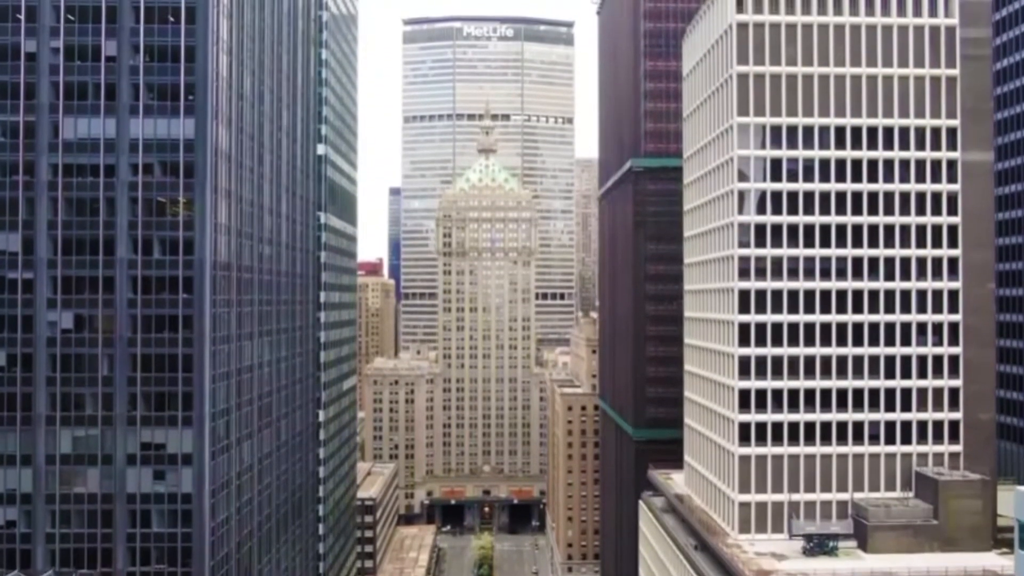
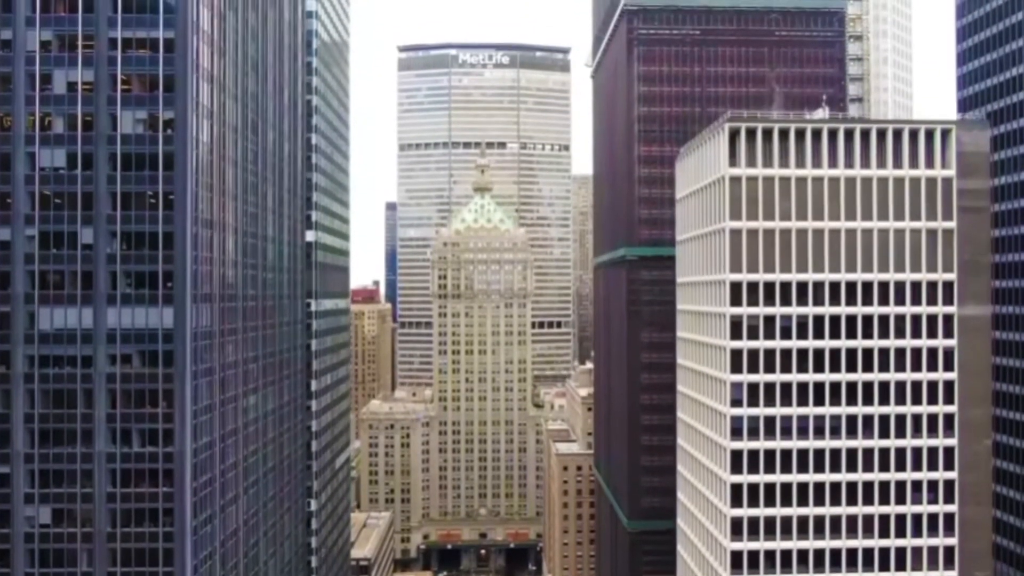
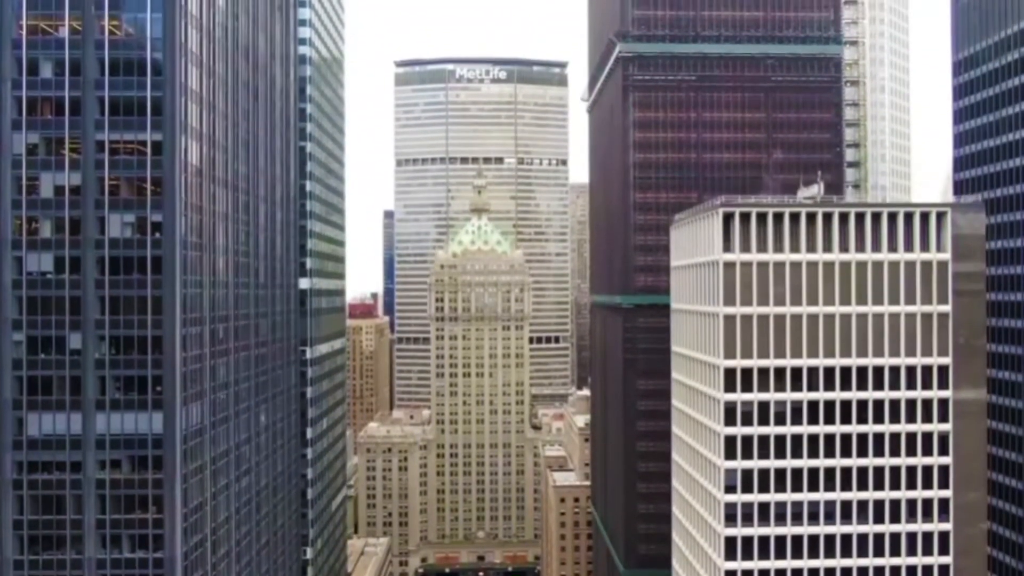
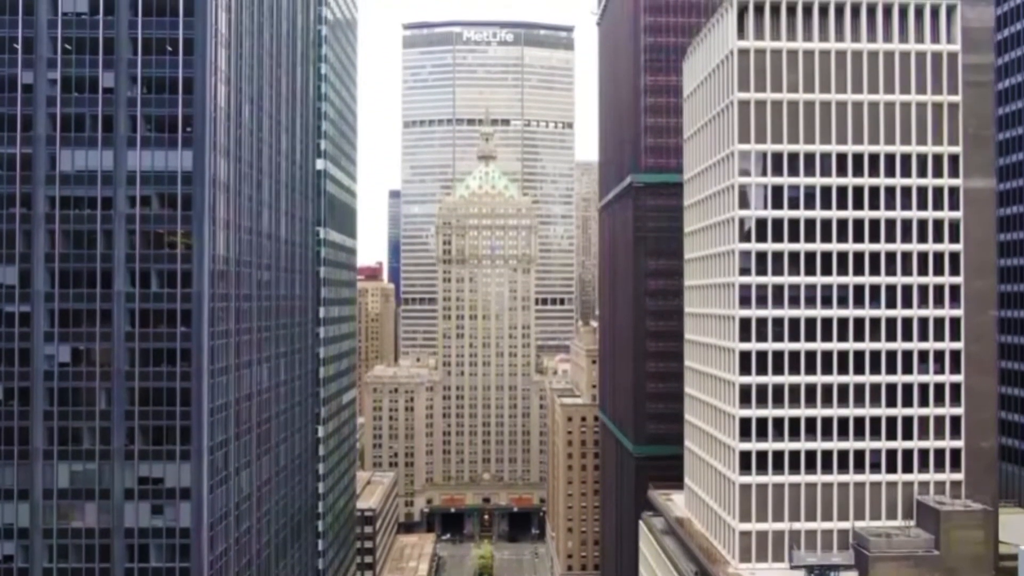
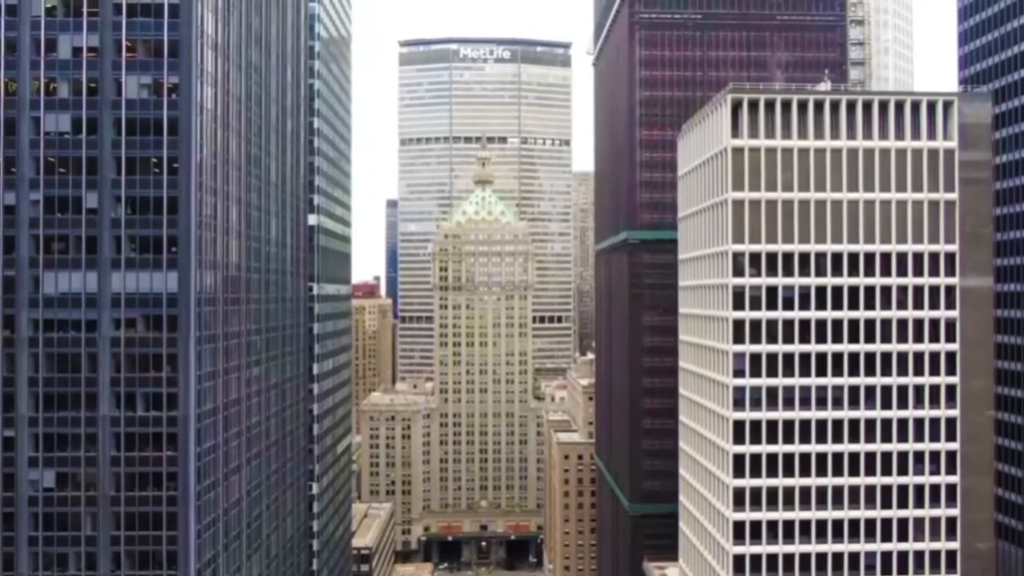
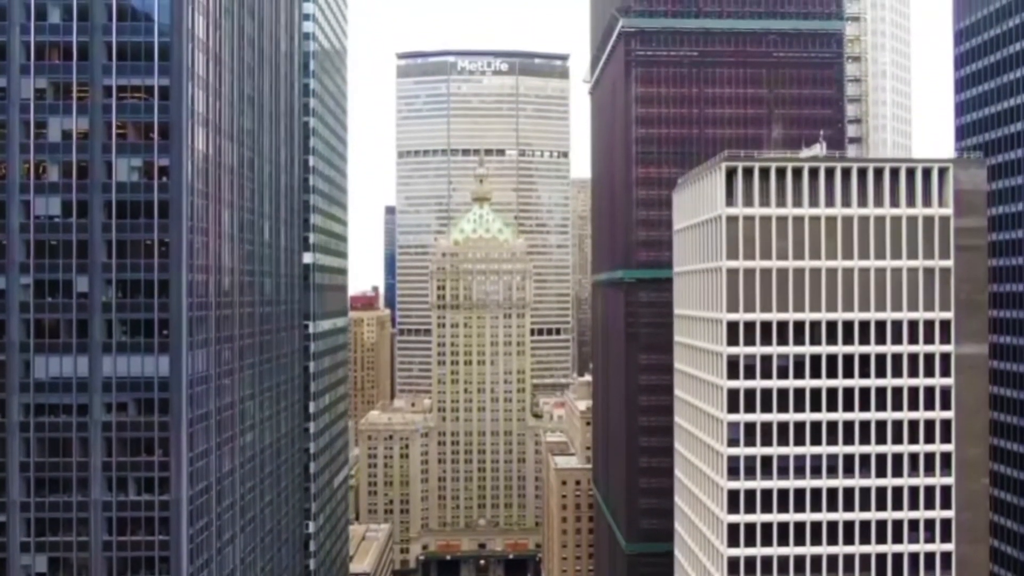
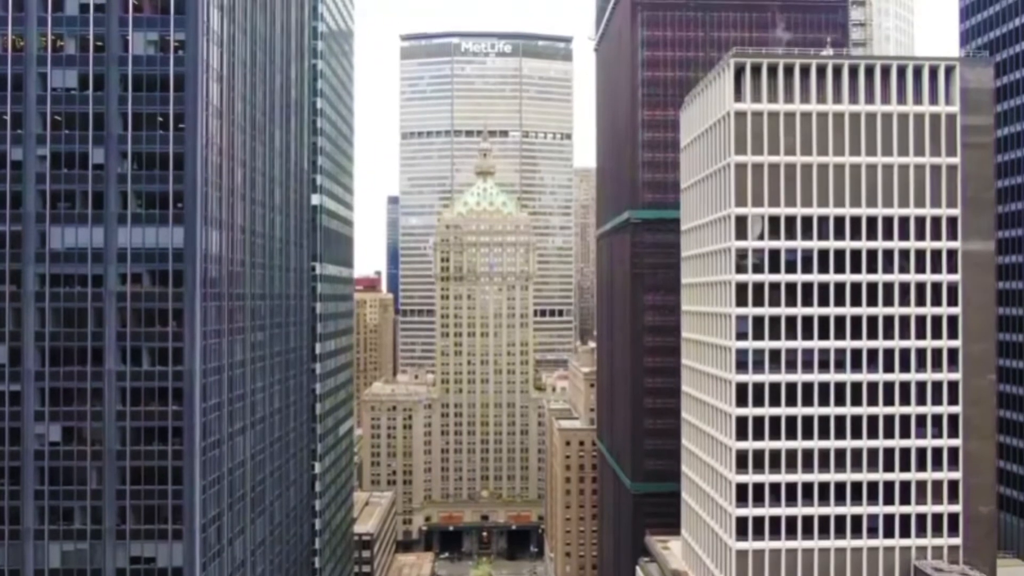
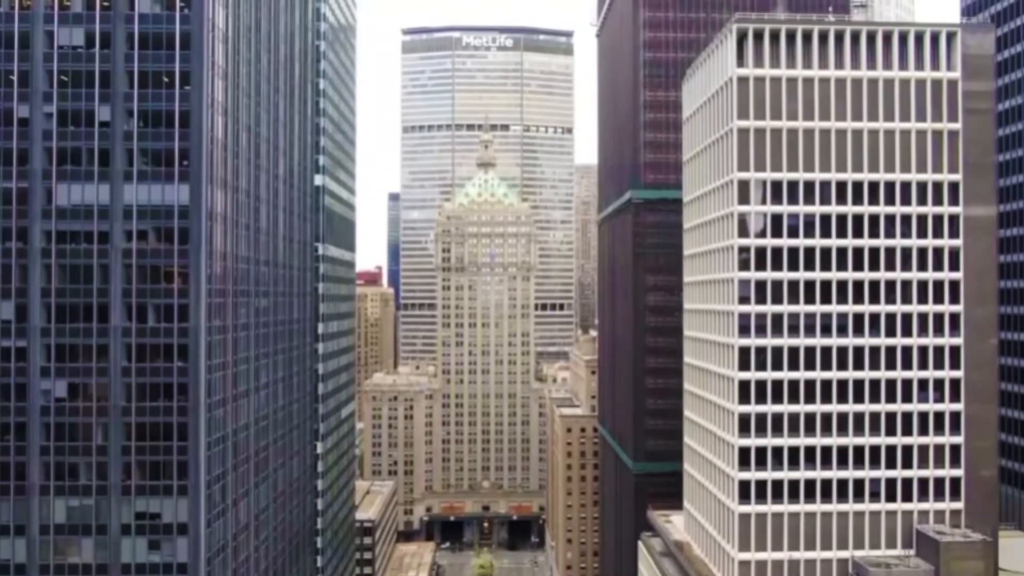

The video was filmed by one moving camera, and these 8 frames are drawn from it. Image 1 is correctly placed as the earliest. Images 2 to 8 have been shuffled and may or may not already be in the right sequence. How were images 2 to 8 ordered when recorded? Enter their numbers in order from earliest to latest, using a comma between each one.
4, 8, 7, 5, 2, 6, 3
